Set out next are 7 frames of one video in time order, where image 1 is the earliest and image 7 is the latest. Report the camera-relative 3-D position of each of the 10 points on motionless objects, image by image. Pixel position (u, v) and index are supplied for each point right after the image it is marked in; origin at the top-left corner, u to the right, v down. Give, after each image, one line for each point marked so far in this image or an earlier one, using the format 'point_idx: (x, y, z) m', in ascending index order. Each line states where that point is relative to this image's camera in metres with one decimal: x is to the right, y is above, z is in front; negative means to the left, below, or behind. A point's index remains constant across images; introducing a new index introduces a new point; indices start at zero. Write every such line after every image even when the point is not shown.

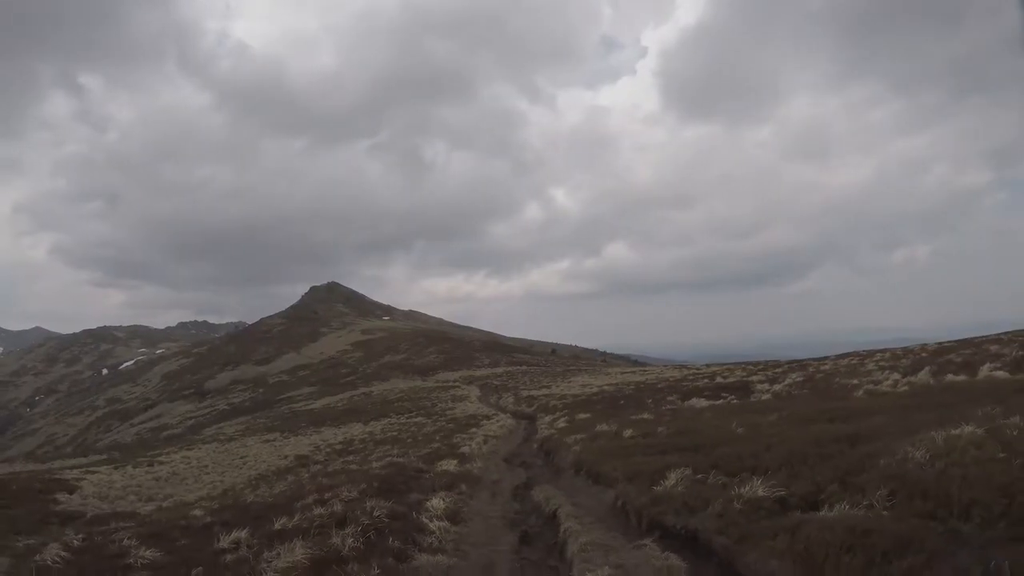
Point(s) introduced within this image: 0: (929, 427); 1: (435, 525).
0: (+14.9, -4.9, +18.2) m
1: (-1.7, -5.1, +11.4) m
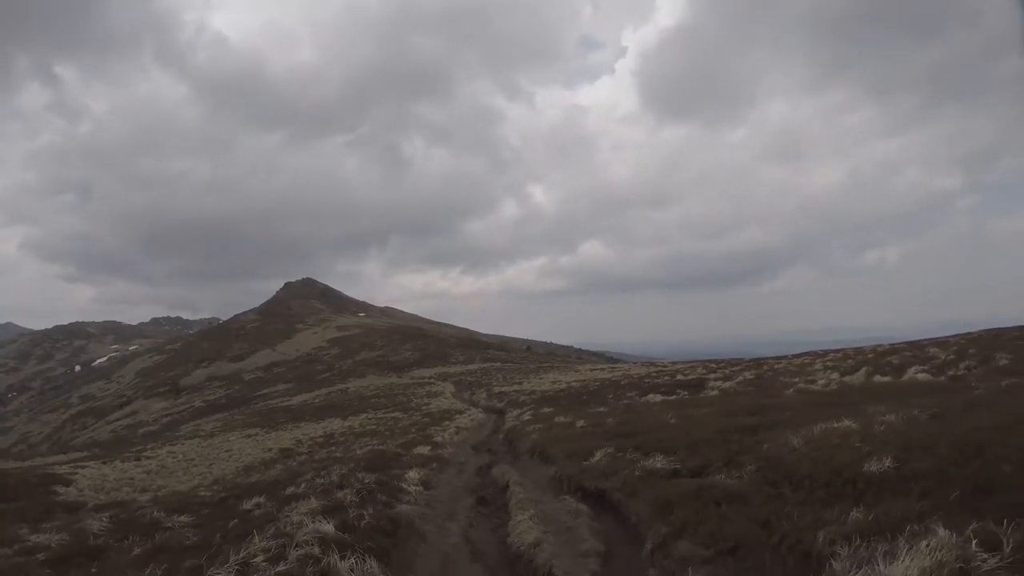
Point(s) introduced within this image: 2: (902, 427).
0: (+13.5, -5.6, +22.4) m
1: (-2.9, -5.8, +15.1) m
2: (+14.4, -4.9, +18.9) m
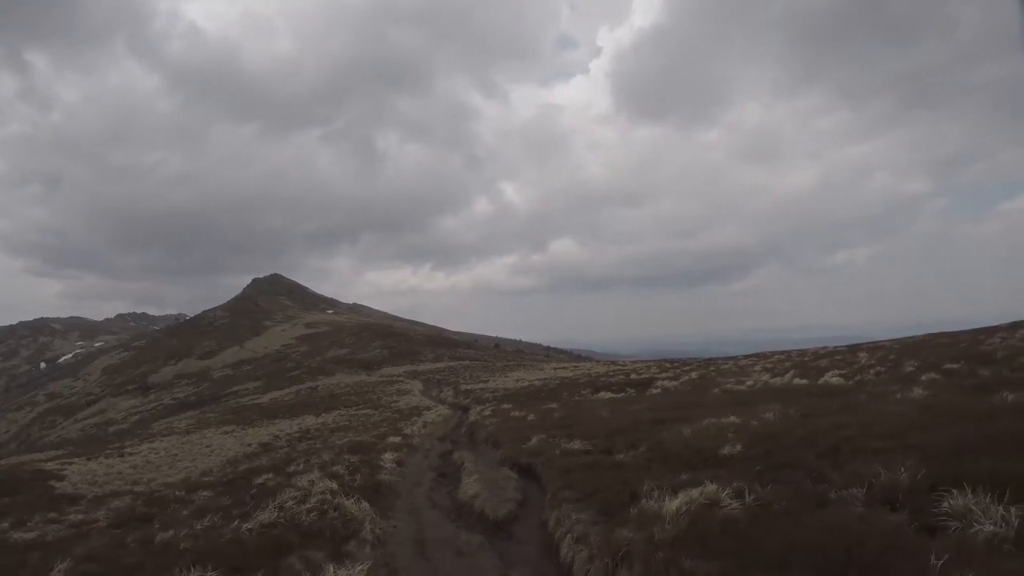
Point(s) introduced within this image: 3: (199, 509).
0: (+11.3, -6.6, +28.0) m
1: (-4.7, -6.7, +19.8) m
2: (+12.4, -5.9, +24.5) m
3: (-10.0, -7.1, +16.7) m
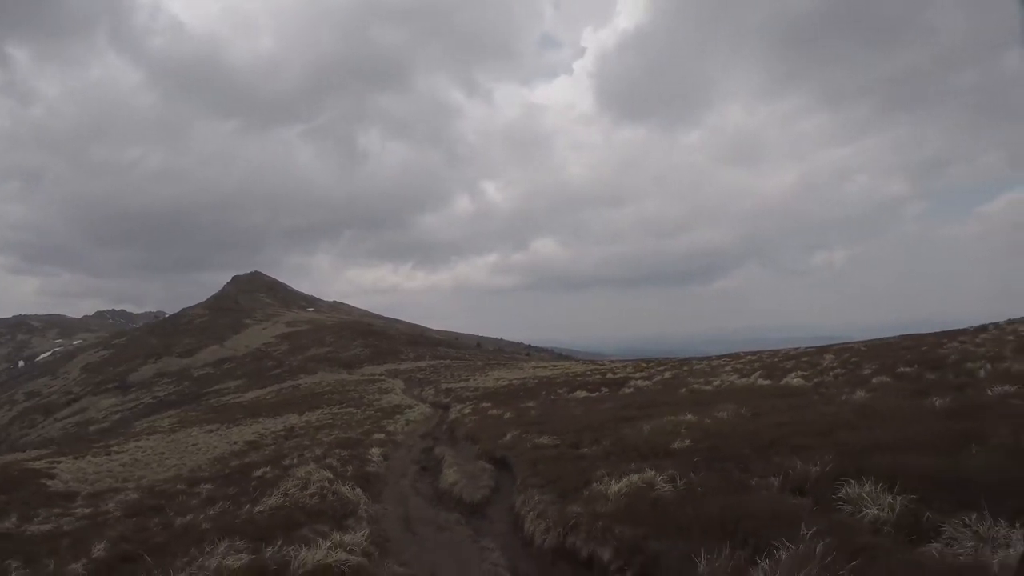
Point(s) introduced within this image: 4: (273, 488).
0: (+10.0, -7.1, +30.6) m
1: (-5.7, -7.2, +21.9) m
2: (+11.3, -6.5, +27.1) m
3: (-10.9, -7.5, +18.6) m
4: (-7.8, -6.6, +17.1) m
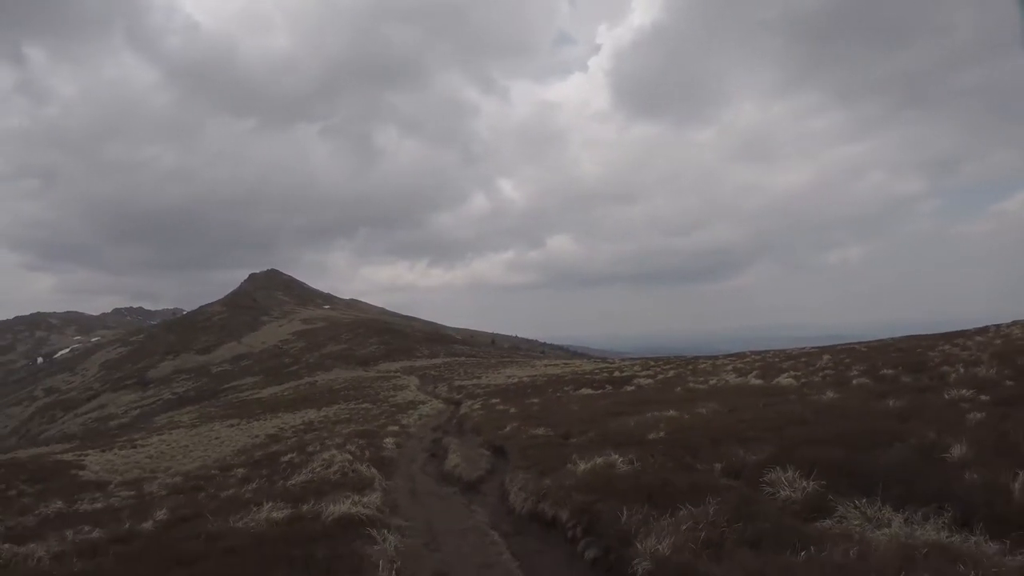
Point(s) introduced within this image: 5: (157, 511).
0: (+10.1, -7.5, +33.0) m
1: (-5.9, -7.5, +24.7) m
2: (+11.2, -6.8, +29.5) m
3: (-11.2, -7.9, +21.6) m
4: (-8.1, -6.9, +20.1) m
5: (-12.2, -7.6, +17.8) m
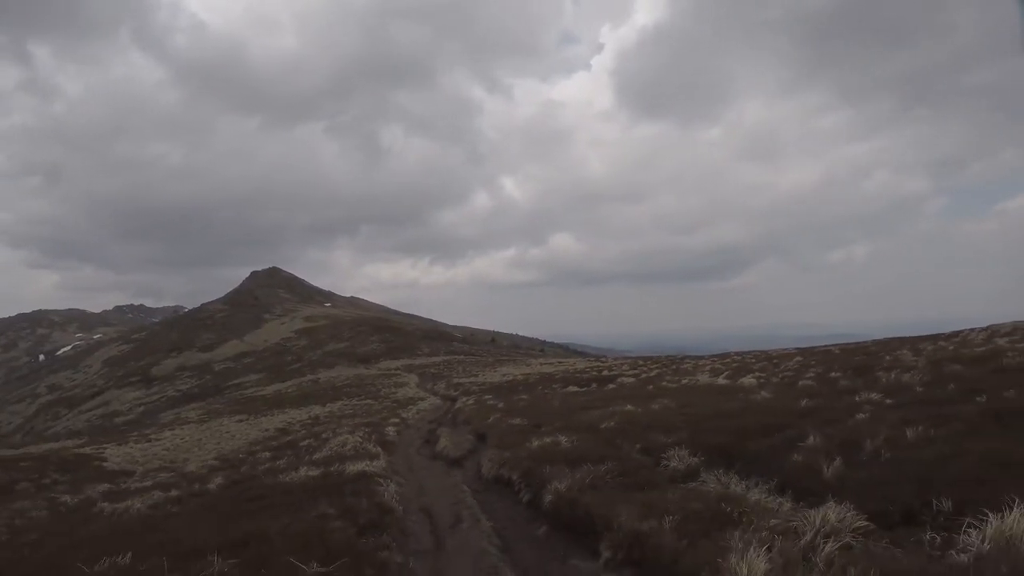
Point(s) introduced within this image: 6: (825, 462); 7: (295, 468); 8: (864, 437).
0: (+8.9, -8.3, +38.0) m
1: (-7.0, -8.3, +29.7) m
2: (+10.1, -7.6, +34.5) m
3: (-12.3, -8.7, +26.6) m
4: (-9.2, -7.7, +25.0) m
5: (-13.3, -8.4, +22.8) m
6: (+9.1, -5.1, +15.1) m
7: (-8.2, -6.8, +19.6) m
8: (+11.5, -4.9, +17.1) m
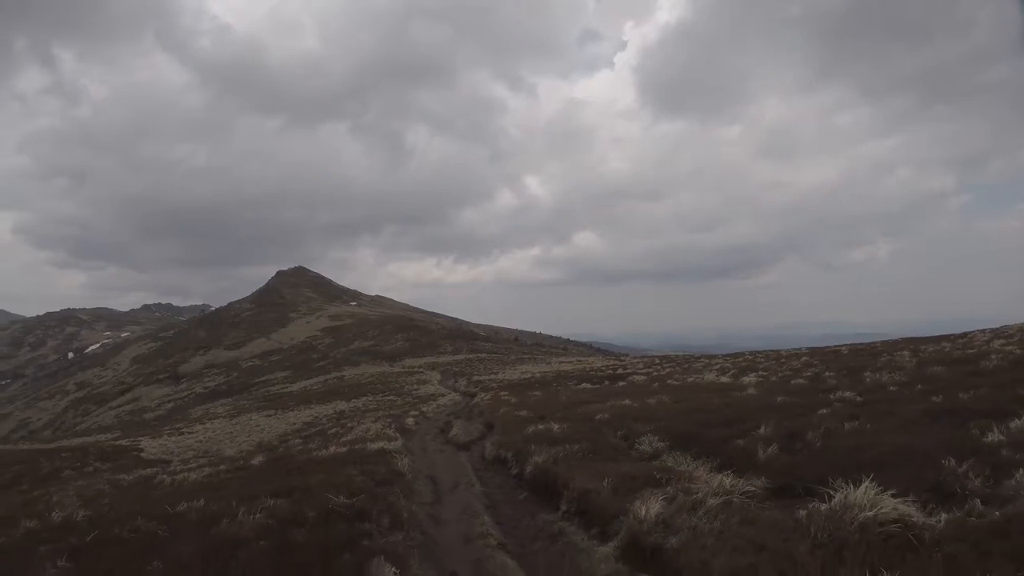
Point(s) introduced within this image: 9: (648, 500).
0: (+9.6, -8.6, +40.7) m
1: (-6.7, -8.6, +33.1) m
2: (+10.6, -7.9, +37.2) m
3: (-12.1, -9.0, +30.3) m
4: (-9.1, -8.1, +28.5) m
5: (-13.3, -8.8, +26.5) m
6: (+8.7, -5.4, +17.9) m
7: (-8.3, -7.2, +23.1) m
8: (+11.3, -5.3, +19.7) m
9: (+3.1, -4.7, +11.5) m
